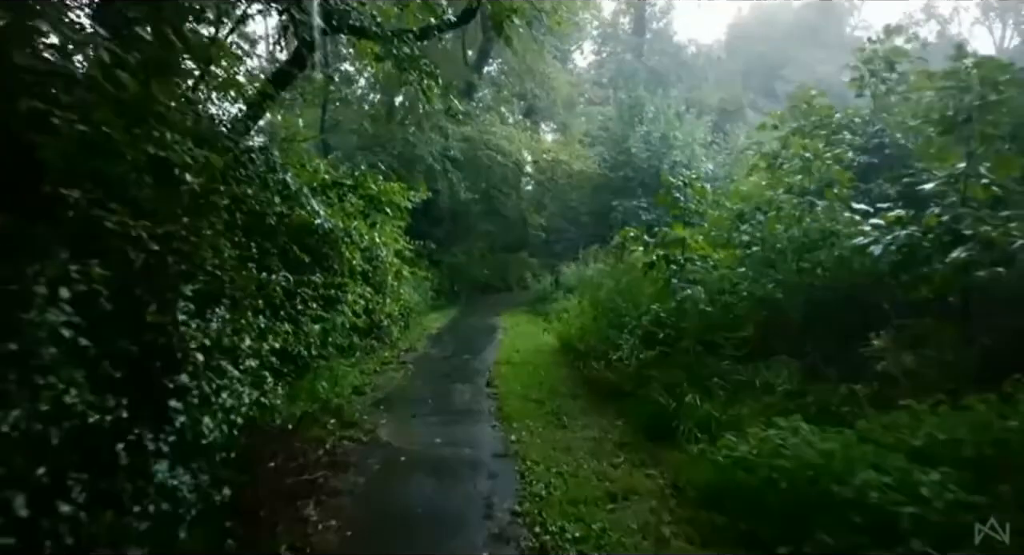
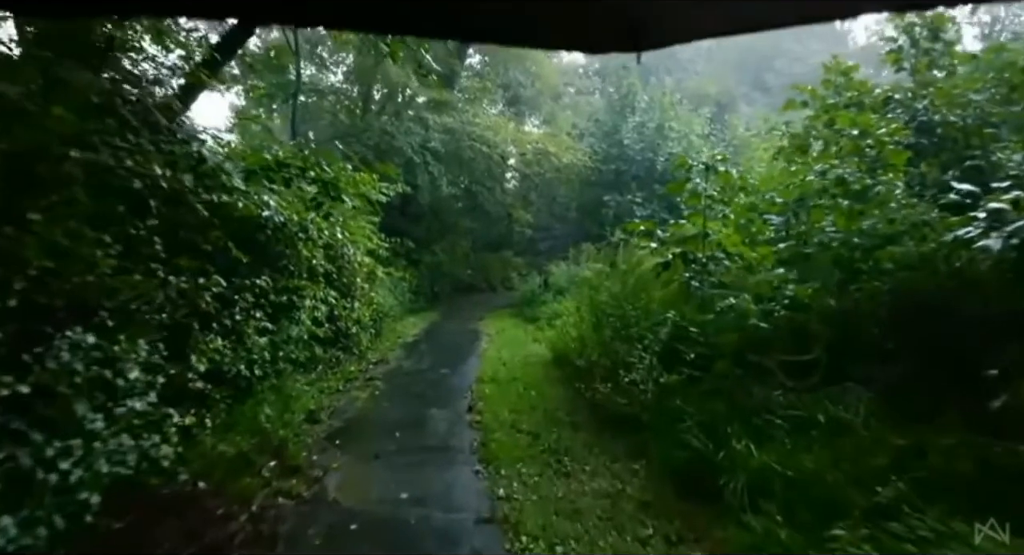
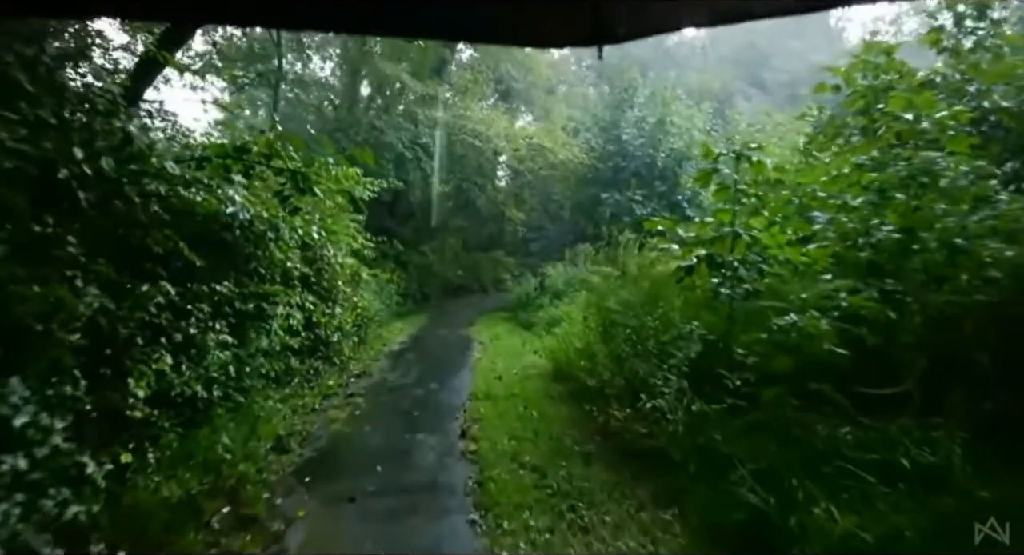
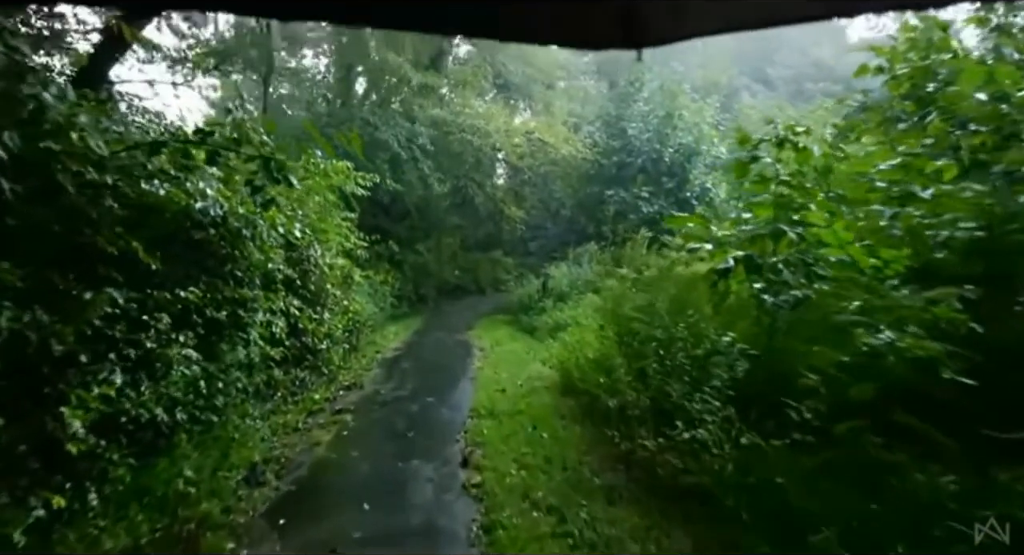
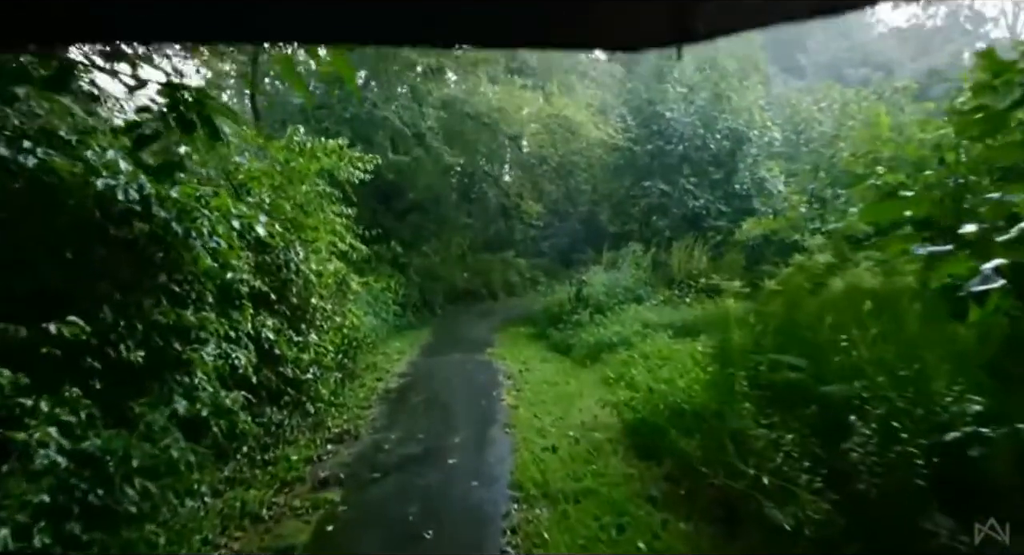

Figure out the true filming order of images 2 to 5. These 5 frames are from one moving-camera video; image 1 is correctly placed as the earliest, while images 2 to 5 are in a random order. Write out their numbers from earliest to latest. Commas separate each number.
2, 3, 4, 5
